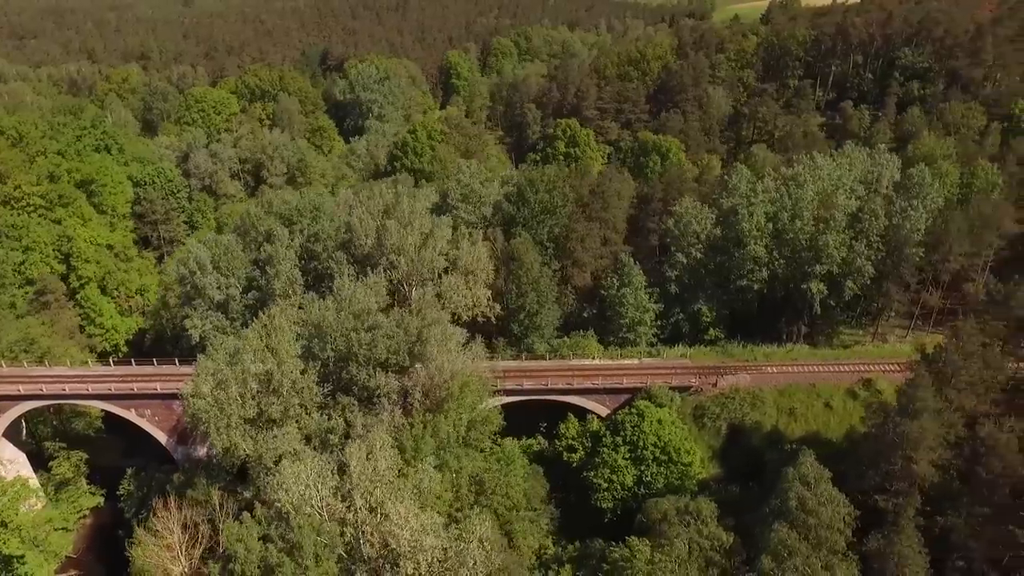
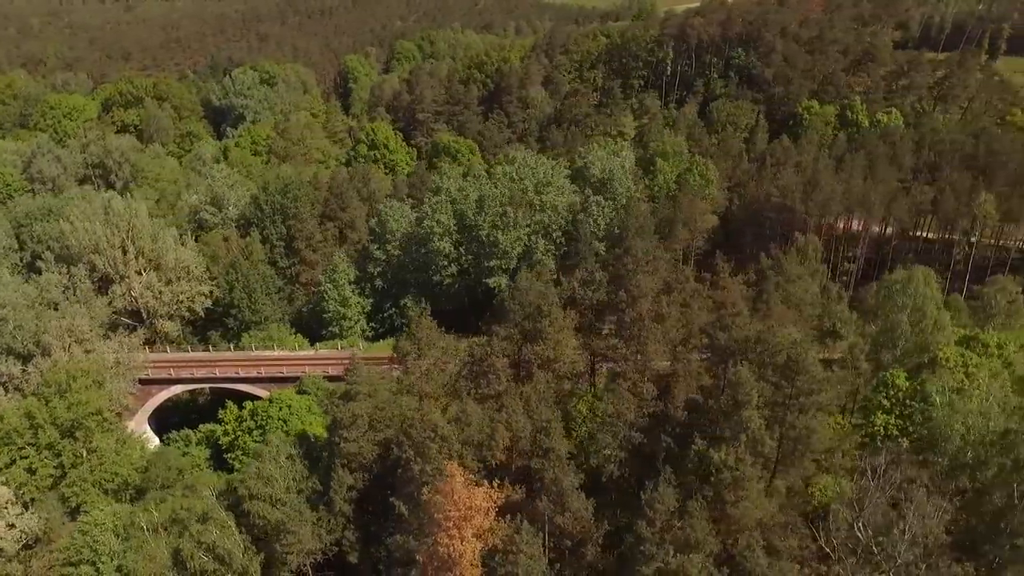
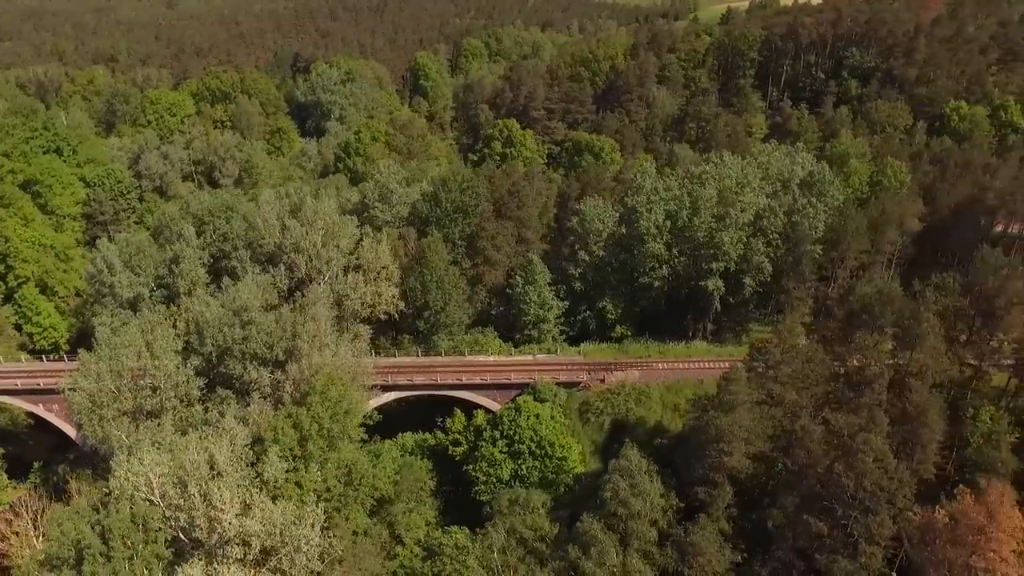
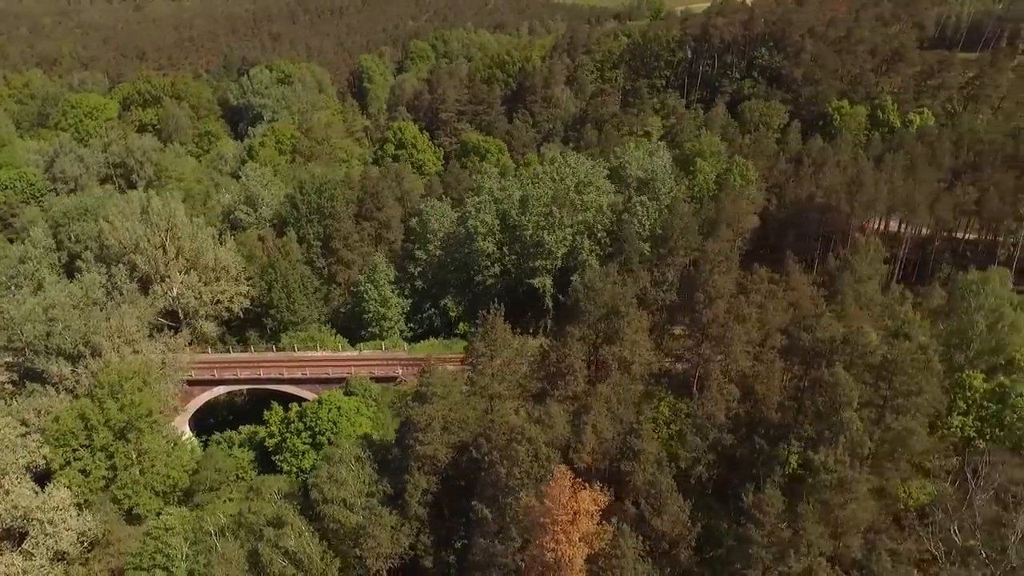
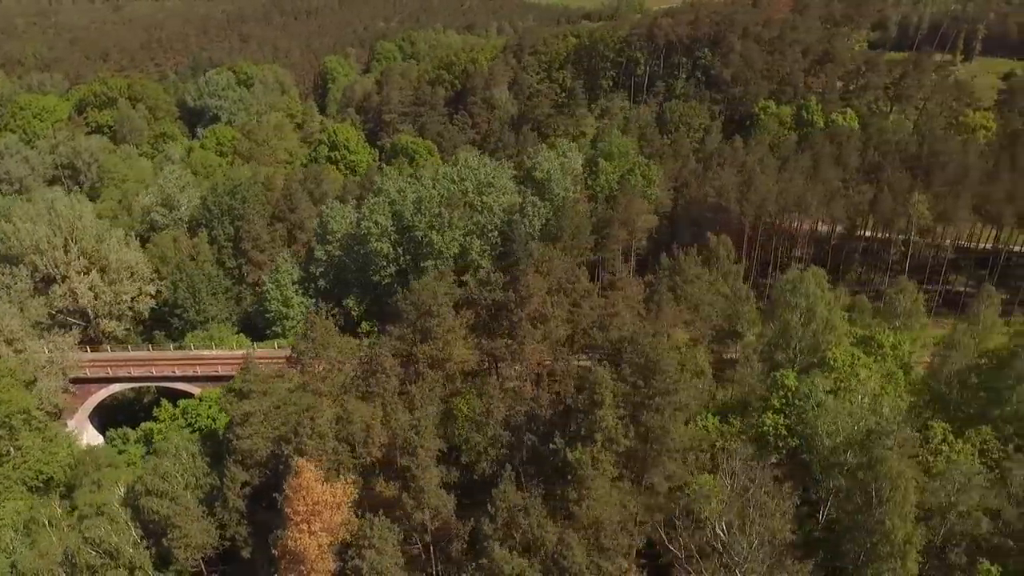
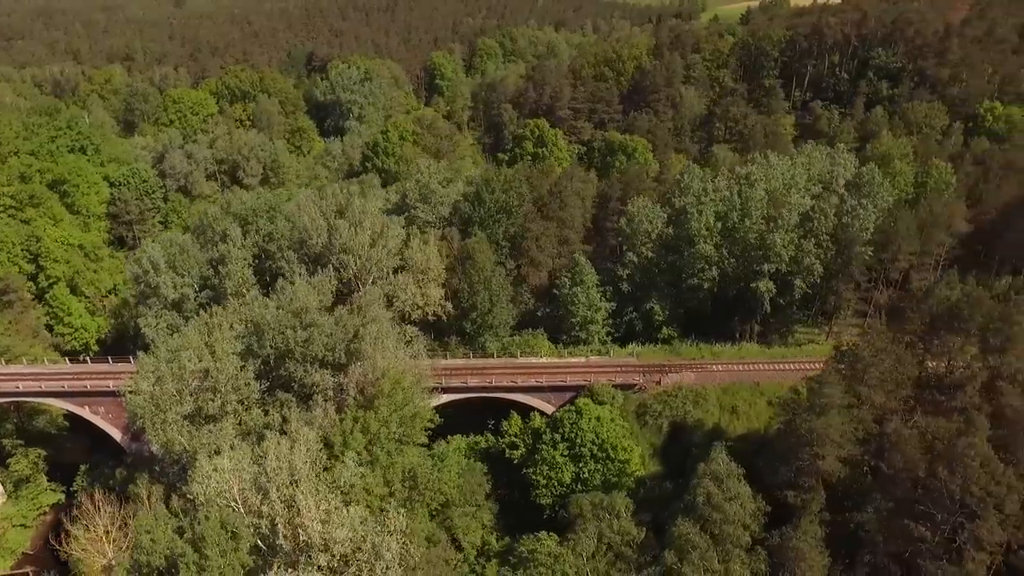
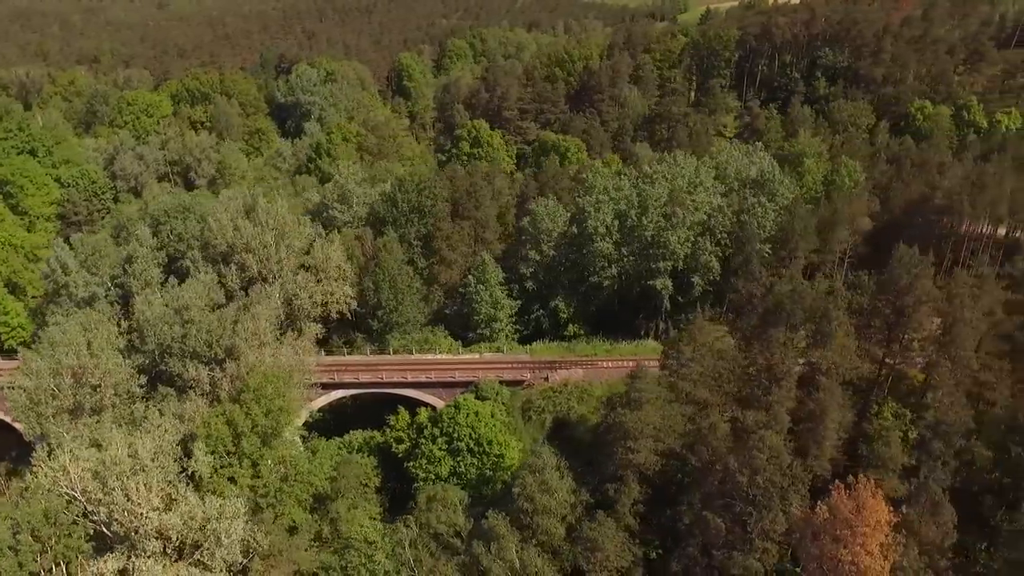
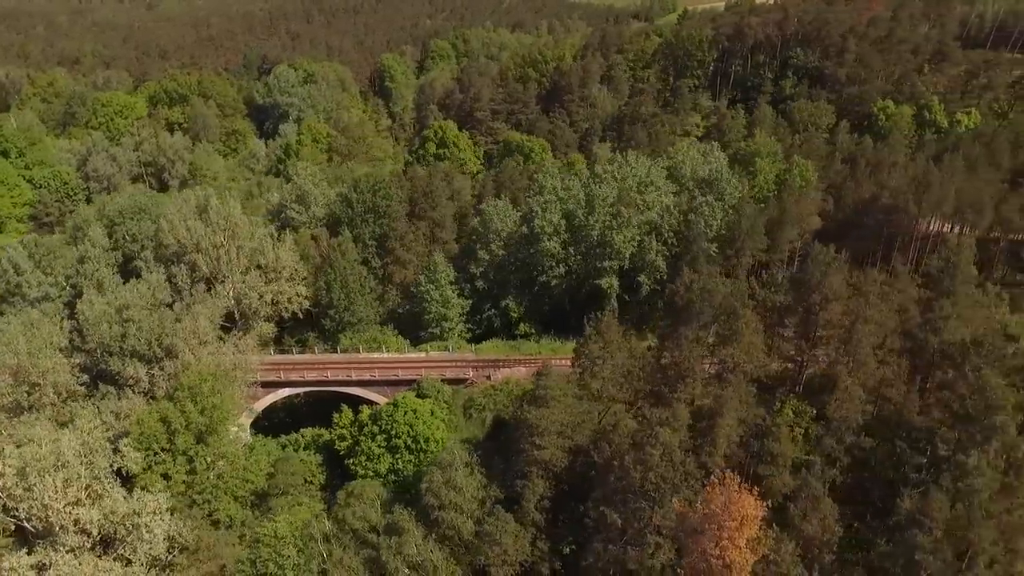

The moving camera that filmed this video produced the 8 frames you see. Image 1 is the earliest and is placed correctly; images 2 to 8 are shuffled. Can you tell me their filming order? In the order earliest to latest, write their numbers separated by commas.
6, 3, 7, 8, 4, 2, 5
